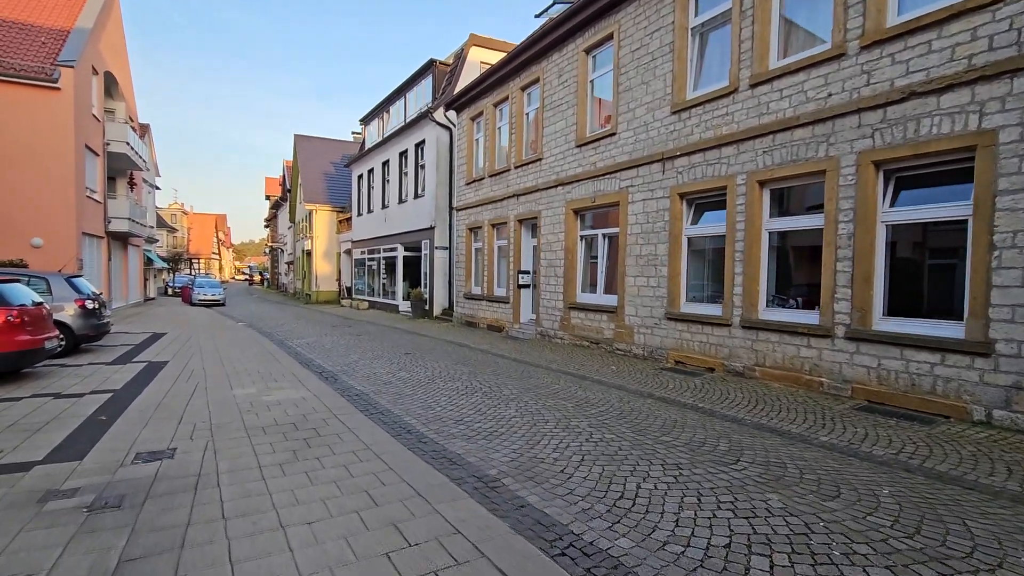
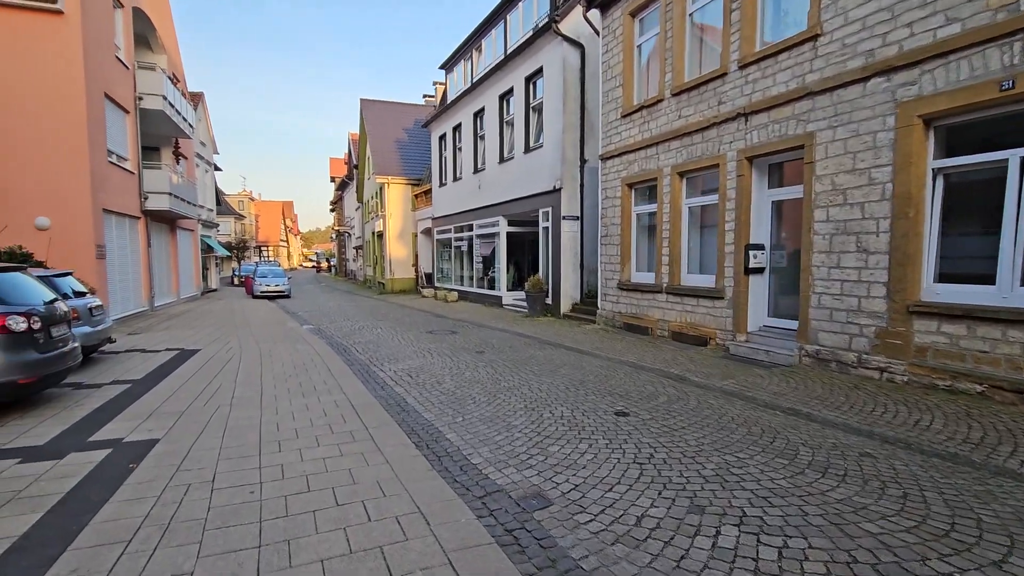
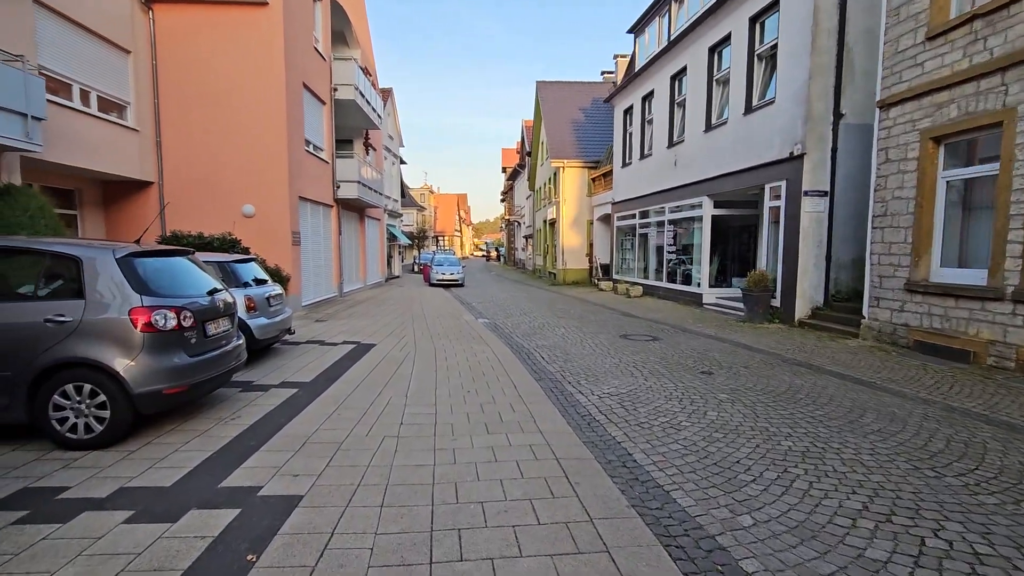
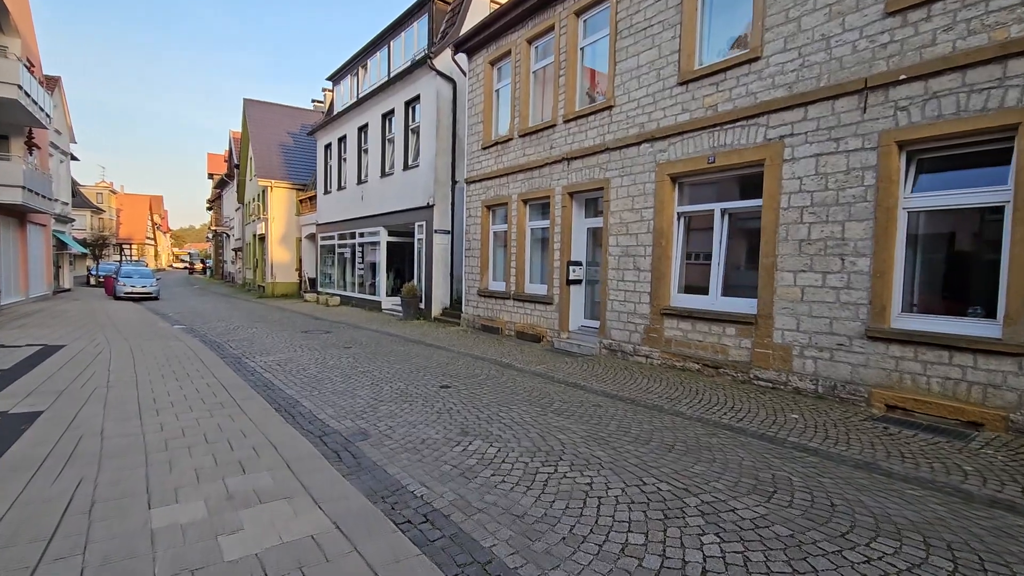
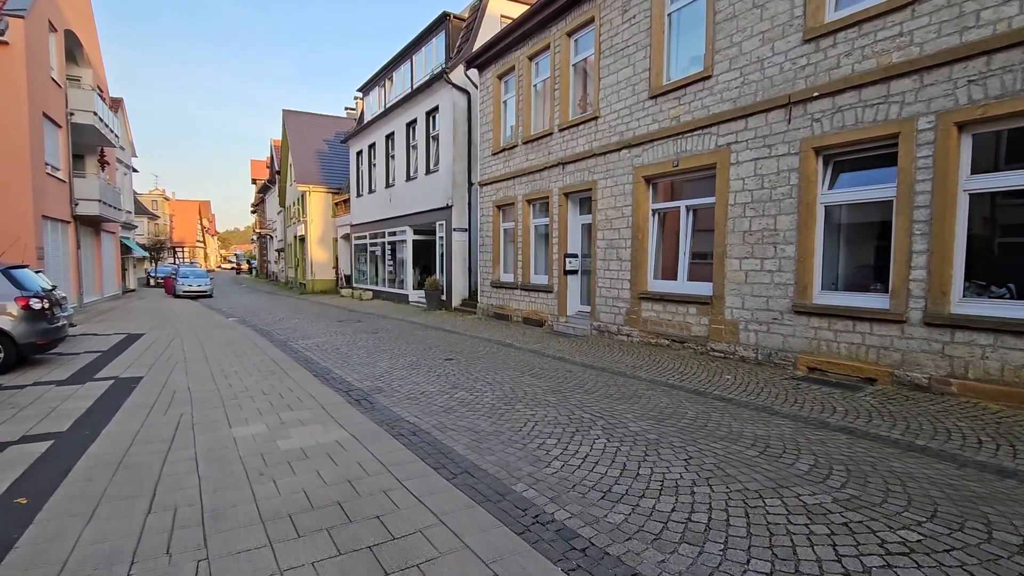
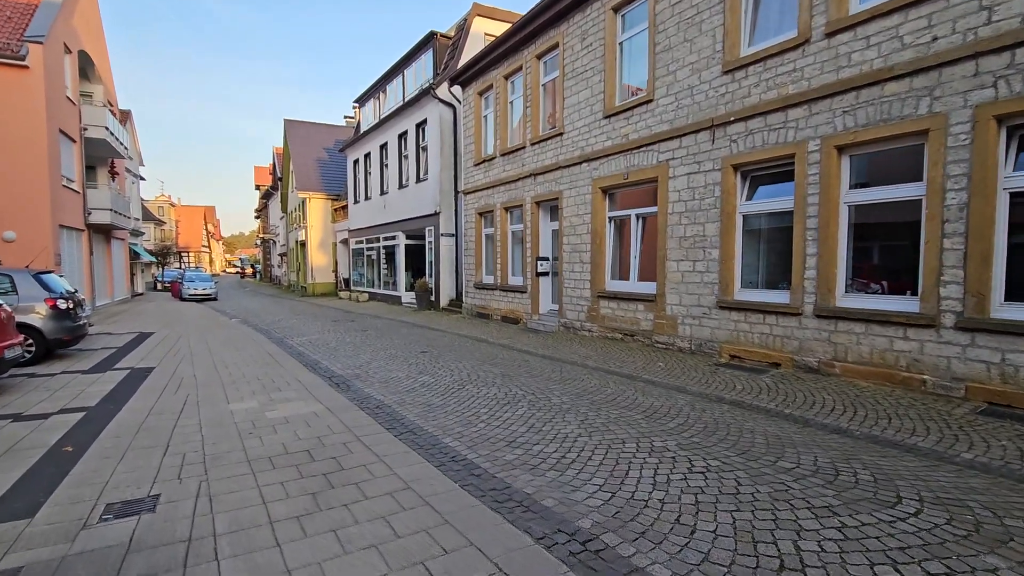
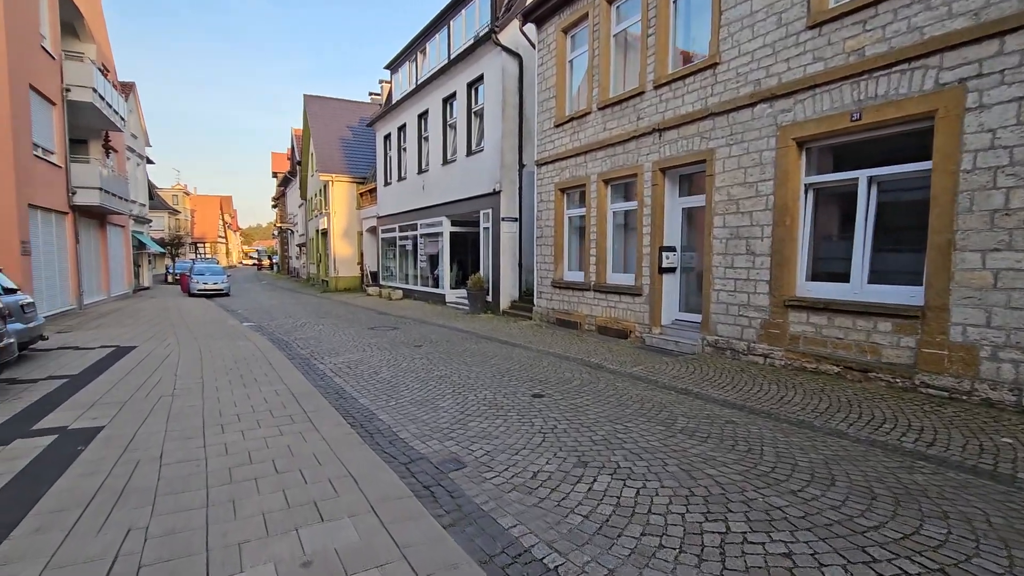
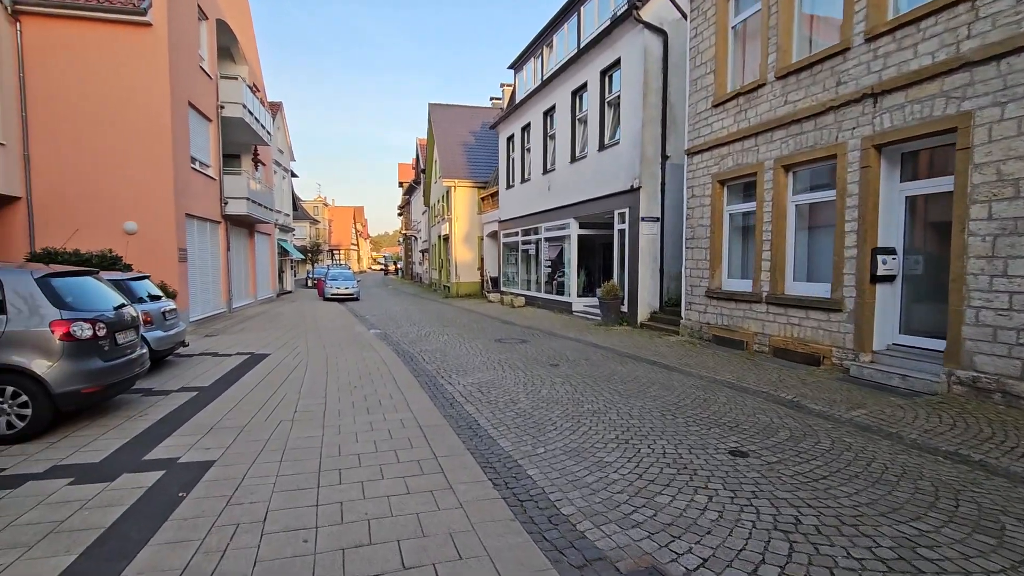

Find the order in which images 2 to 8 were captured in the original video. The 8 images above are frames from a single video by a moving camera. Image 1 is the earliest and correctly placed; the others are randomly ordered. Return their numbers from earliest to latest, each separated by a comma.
6, 5, 4, 7, 2, 8, 3
